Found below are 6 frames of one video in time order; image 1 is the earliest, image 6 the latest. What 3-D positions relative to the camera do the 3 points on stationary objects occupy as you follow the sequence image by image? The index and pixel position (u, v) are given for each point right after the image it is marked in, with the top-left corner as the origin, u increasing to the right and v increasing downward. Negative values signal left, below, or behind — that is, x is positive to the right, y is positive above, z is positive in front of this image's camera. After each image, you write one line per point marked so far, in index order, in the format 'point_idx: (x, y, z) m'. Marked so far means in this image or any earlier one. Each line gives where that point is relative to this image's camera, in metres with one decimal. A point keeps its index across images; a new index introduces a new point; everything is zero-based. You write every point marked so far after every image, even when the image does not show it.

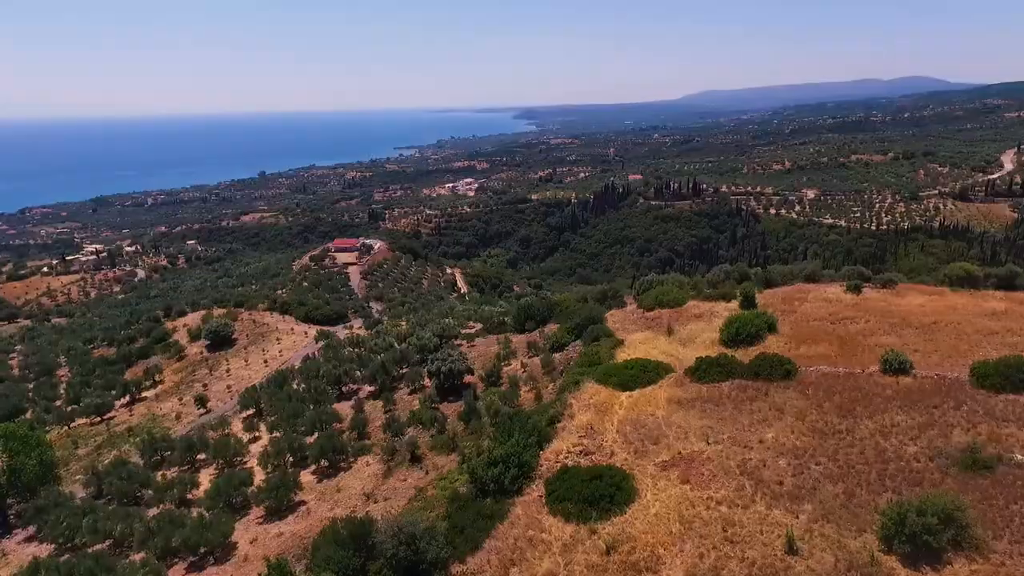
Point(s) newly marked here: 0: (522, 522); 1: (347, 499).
0: (+0.2, -5.5, +14.3) m
1: (-5.4, -7.0, +20.0) m
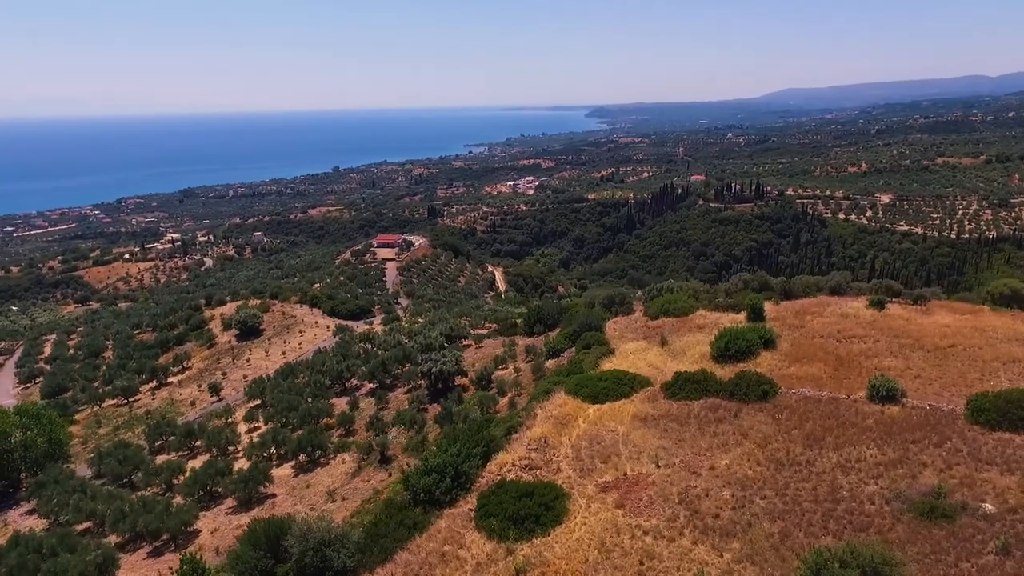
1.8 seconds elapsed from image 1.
0: (-1.6, -5.7, +13.8) m
1: (-6.7, -6.9, +20.1) m
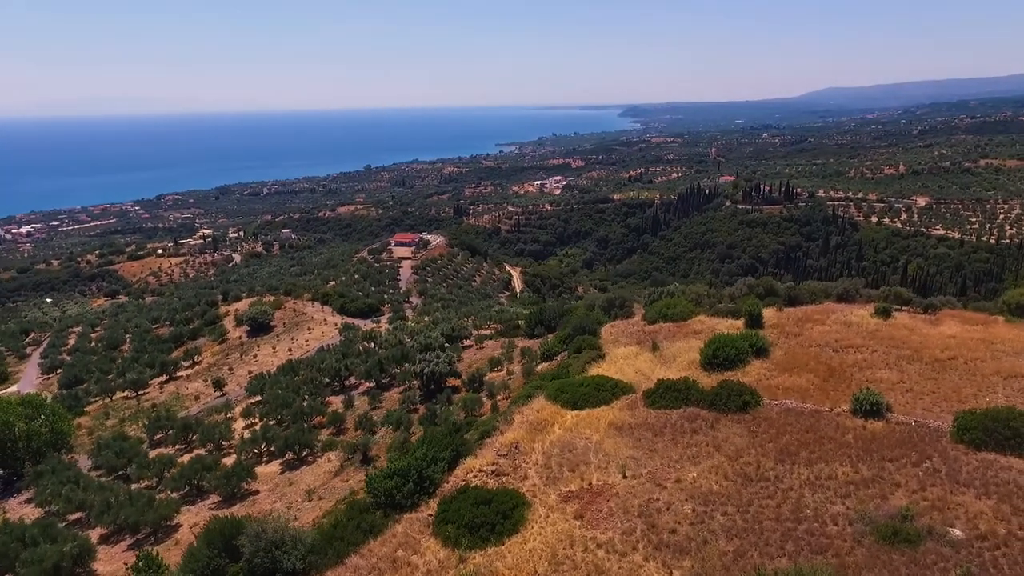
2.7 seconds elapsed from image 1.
0: (-2.6, -5.7, +13.7) m
1: (-7.4, -6.9, +20.2) m
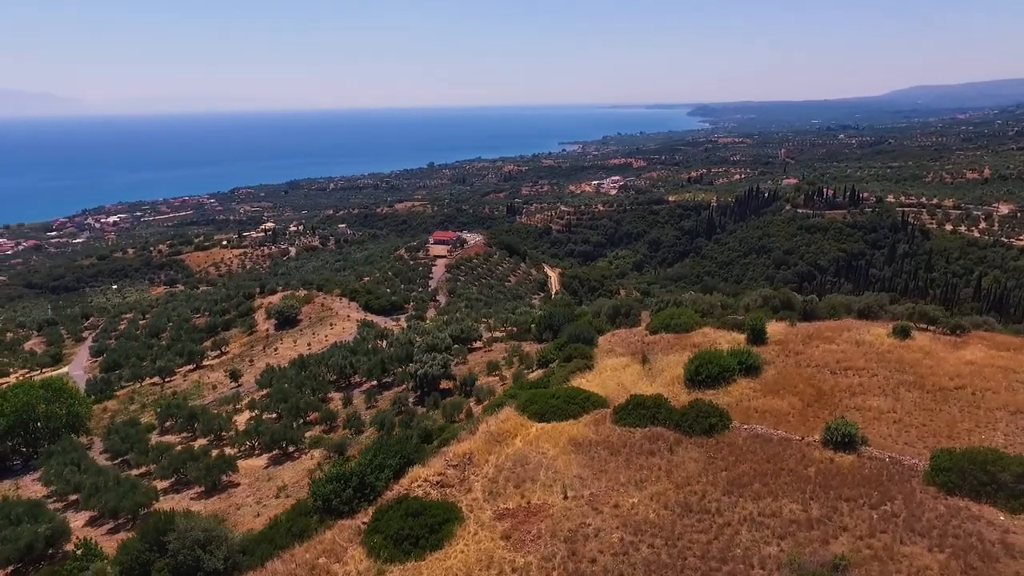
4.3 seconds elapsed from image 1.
0: (-4.3, -5.9, +13.6) m
1: (-8.4, -6.9, +20.5) m
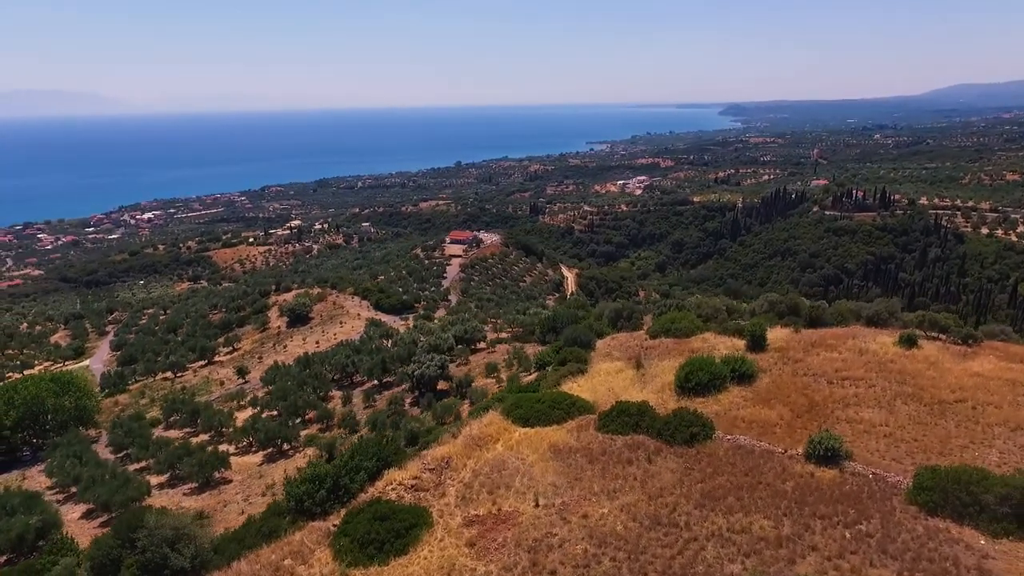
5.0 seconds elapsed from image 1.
0: (-5.0, -5.9, +13.6) m
1: (-8.9, -6.8, +20.7) m
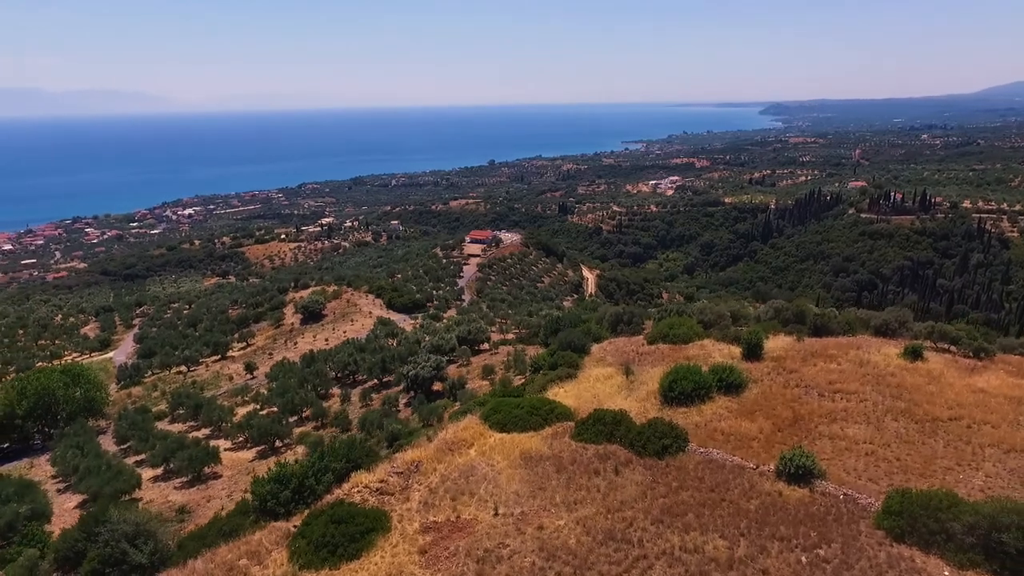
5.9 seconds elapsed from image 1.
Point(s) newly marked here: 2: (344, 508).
0: (-6.0, -5.9, +13.6) m
1: (-9.5, -6.8, +21.0) m
2: (-4.0, -5.3, +14.5) m
